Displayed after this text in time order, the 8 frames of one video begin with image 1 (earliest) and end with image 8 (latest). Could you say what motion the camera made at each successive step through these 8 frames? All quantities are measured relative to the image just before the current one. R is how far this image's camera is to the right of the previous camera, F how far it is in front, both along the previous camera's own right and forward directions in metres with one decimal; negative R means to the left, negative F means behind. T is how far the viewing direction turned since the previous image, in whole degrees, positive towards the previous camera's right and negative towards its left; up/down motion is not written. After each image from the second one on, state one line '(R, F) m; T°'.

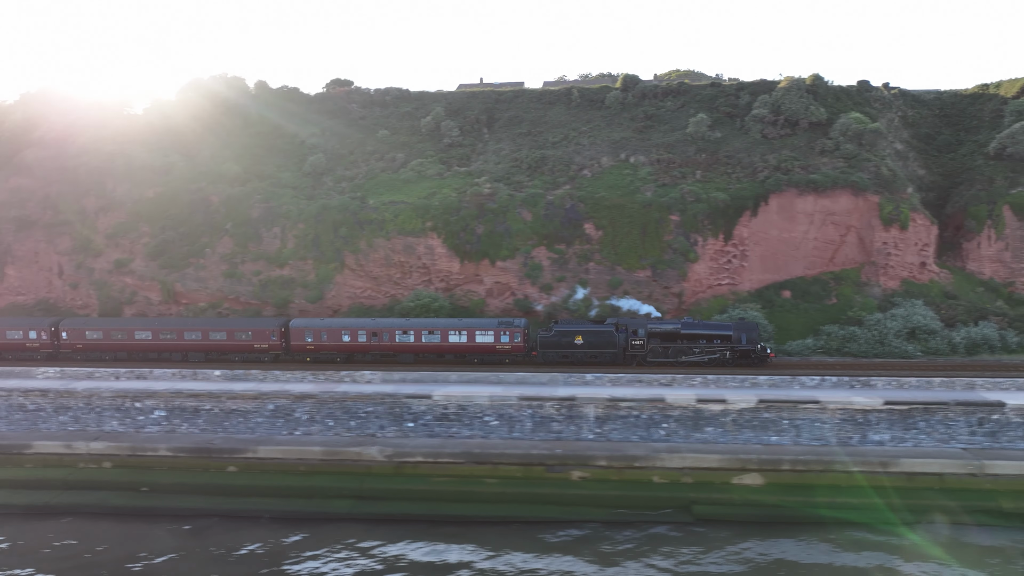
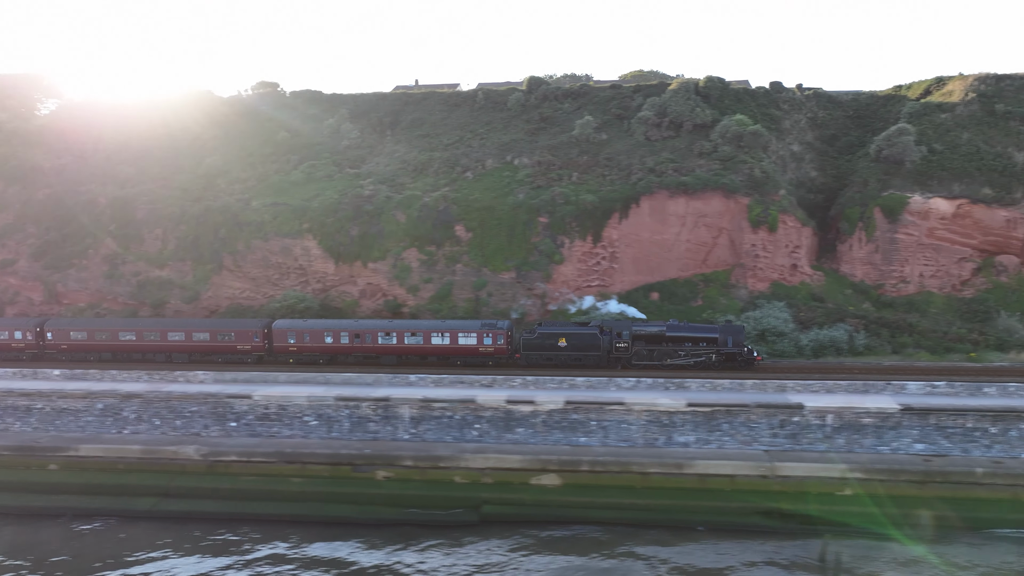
(+5.6, -0.1) m; -1°
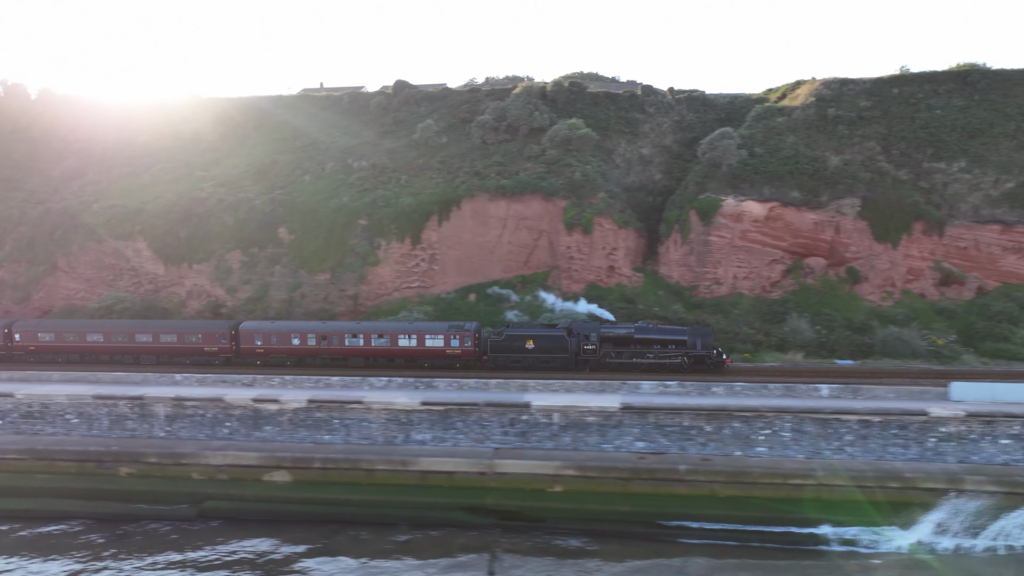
(+7.3, -0.5) m; 0°
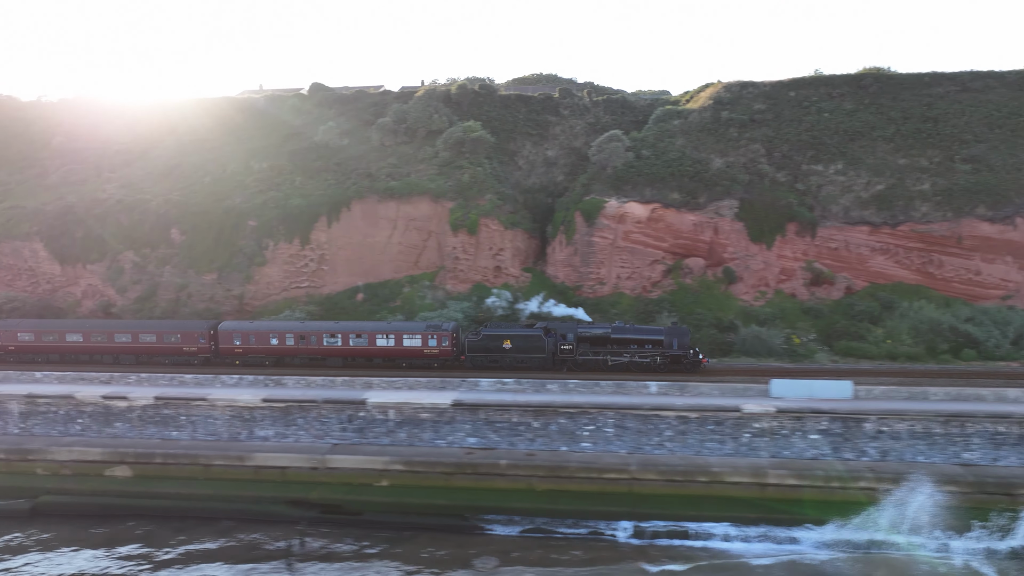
(+4.5, -0.5) m; 0°
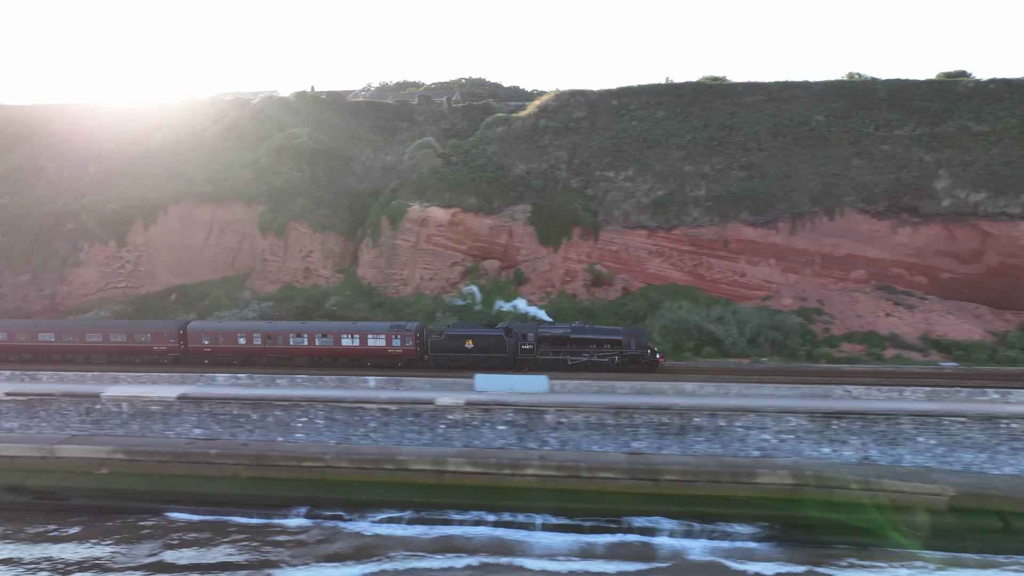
(+8.0, -1.4) m; +1°
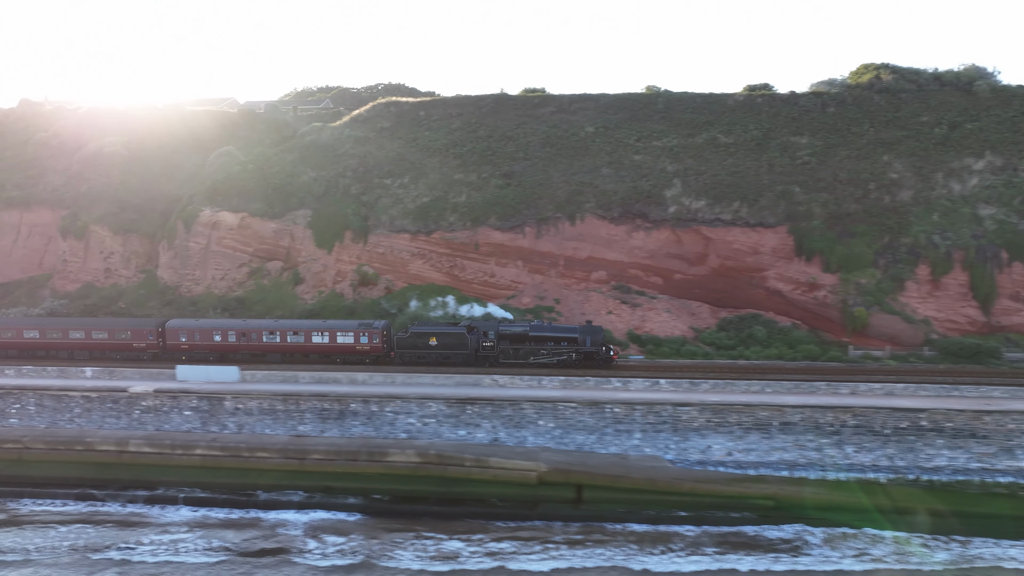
(+9.7, -2.3) m; +1°
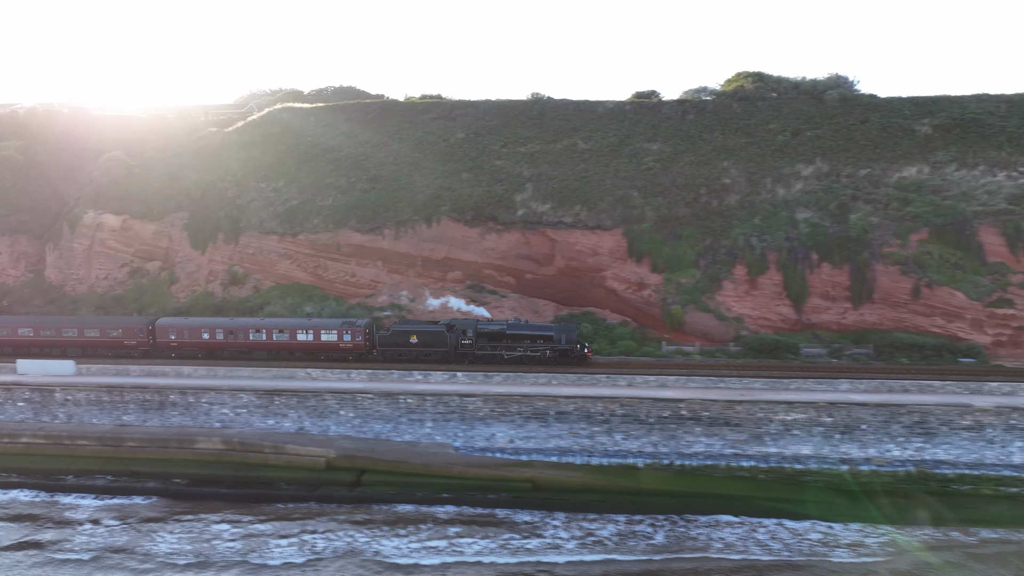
(+6.1, -1.6) m; 0°
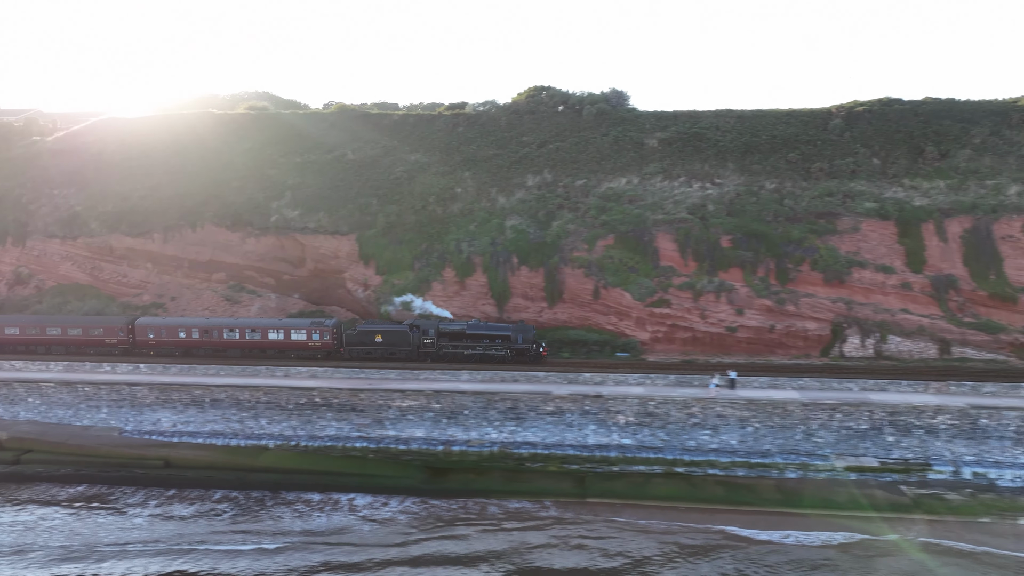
(+11.5, -2.6) m; 0°
